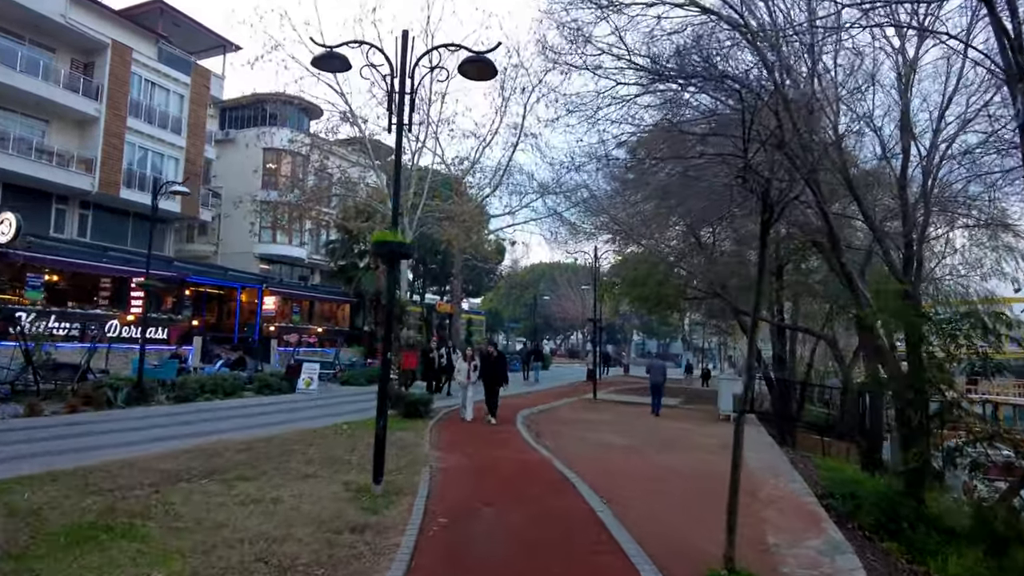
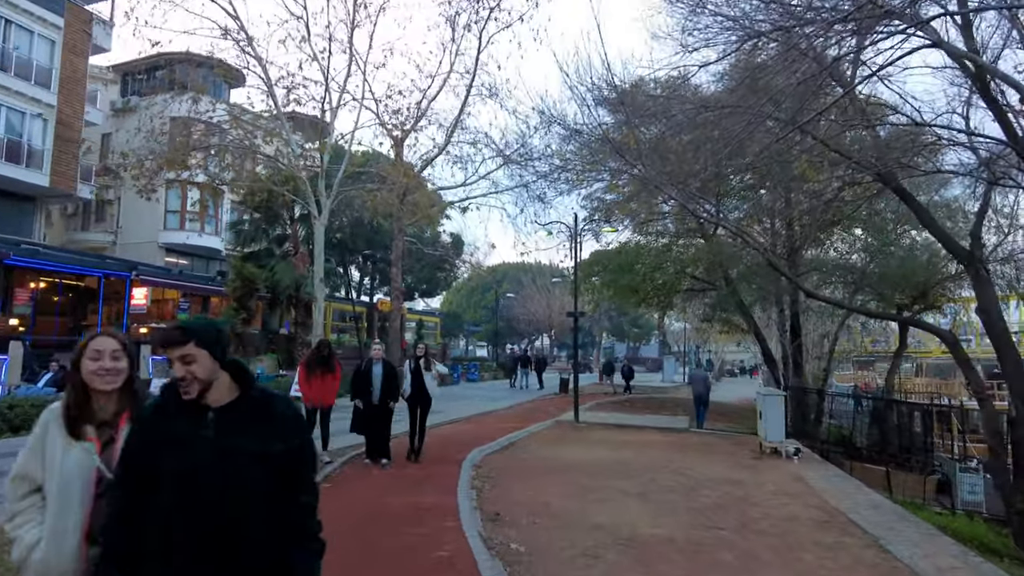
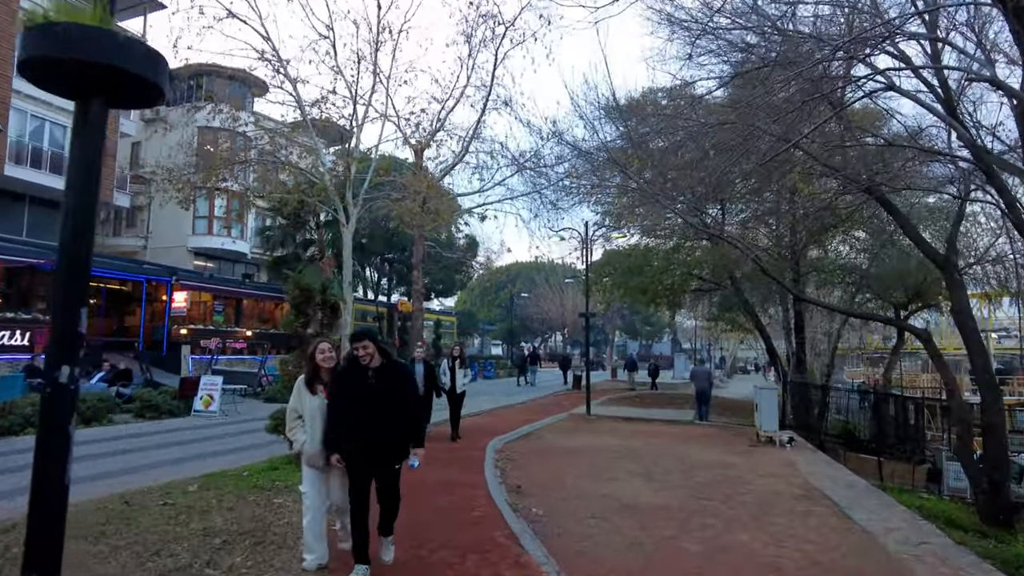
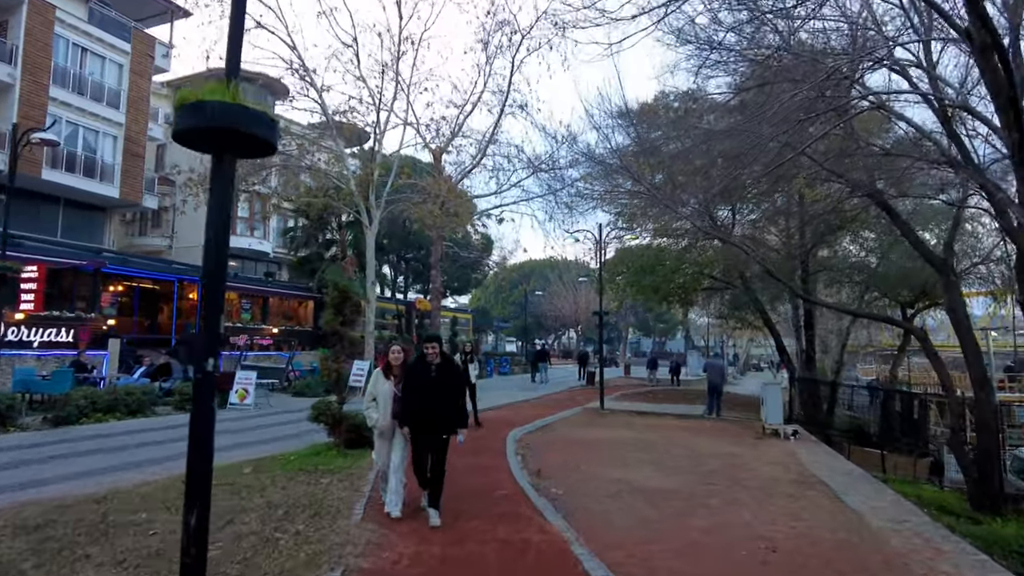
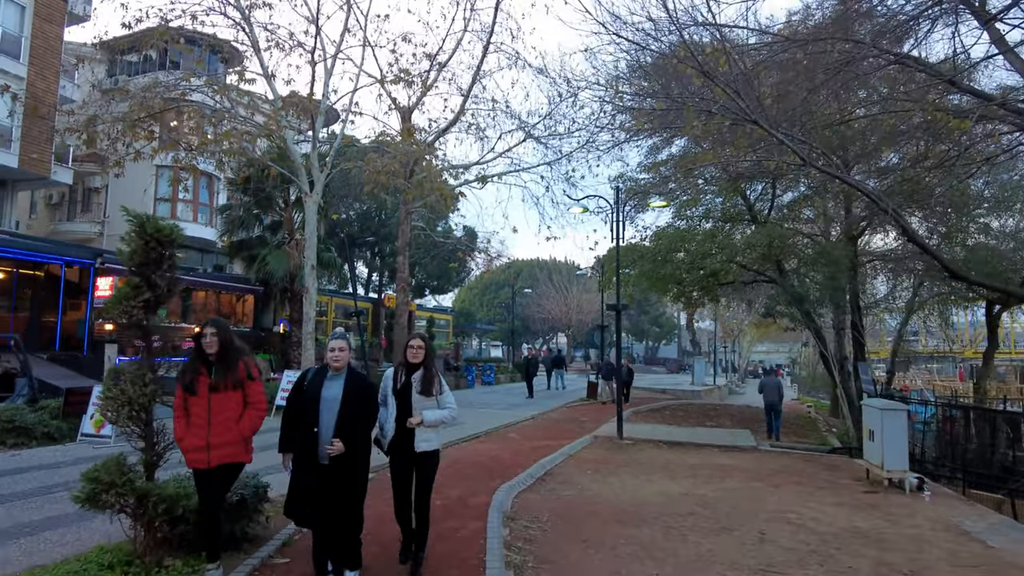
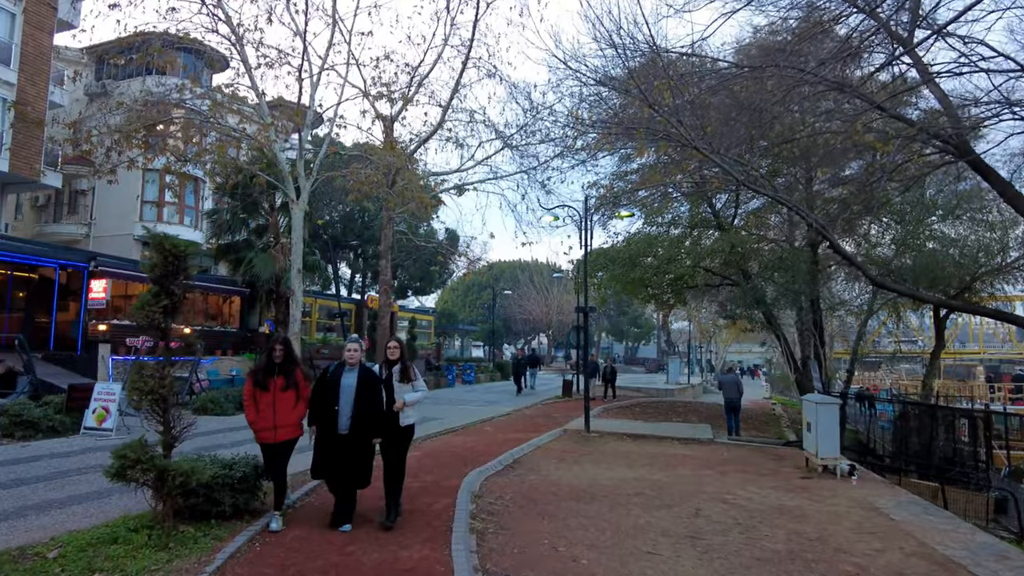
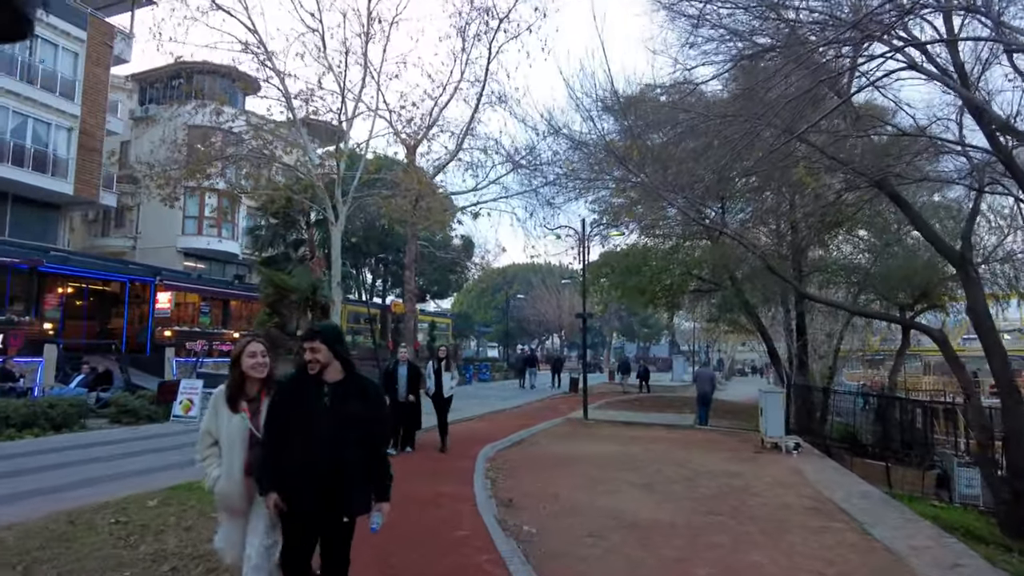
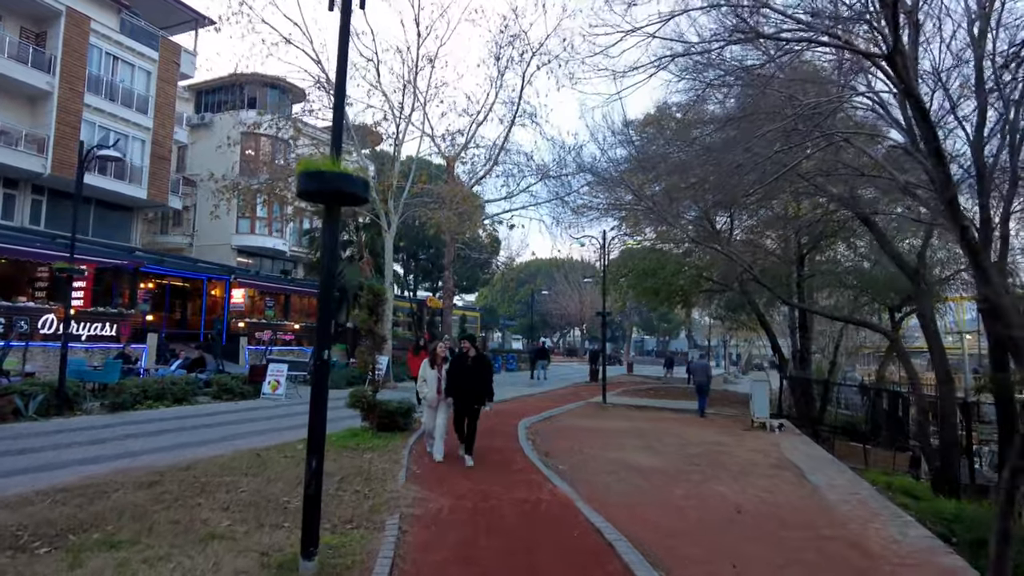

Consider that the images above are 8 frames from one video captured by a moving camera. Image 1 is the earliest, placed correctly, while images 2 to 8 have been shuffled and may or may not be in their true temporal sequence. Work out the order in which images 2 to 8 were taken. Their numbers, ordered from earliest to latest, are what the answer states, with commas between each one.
8, 4, 3, 7, 2, 6, 5
